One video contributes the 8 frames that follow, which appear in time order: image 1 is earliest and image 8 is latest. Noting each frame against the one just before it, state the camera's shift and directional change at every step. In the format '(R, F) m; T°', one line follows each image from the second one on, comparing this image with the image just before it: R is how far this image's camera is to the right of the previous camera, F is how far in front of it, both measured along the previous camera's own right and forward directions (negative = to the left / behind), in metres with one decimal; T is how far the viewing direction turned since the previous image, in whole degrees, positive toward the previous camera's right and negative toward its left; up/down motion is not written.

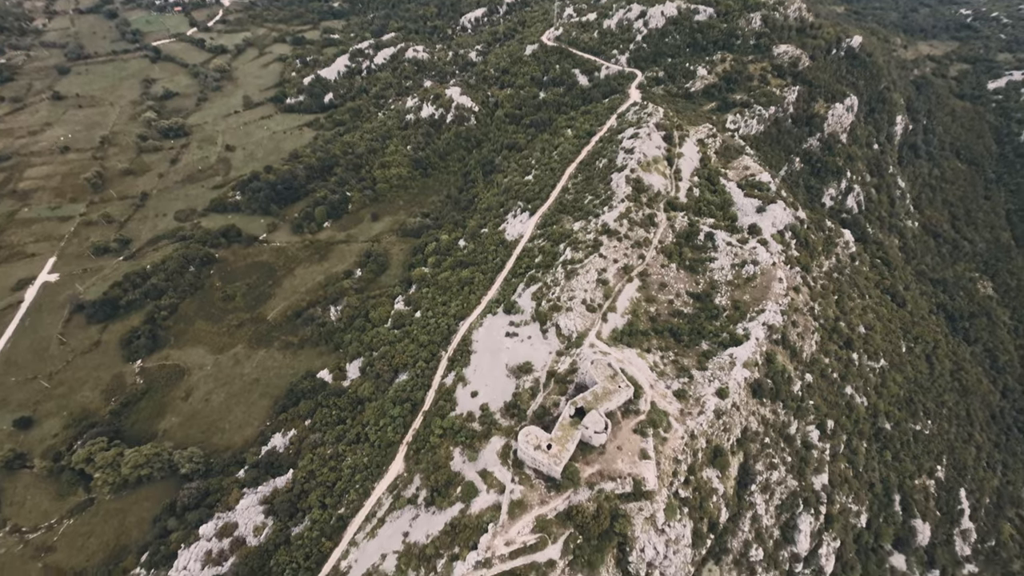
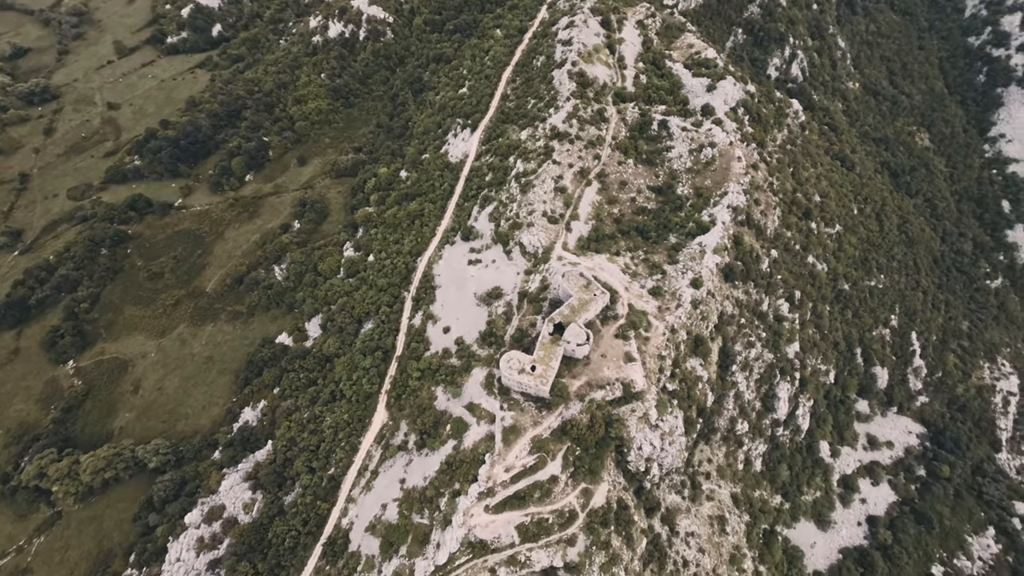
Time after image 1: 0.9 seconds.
(+0.1, +4.6) m; +4°
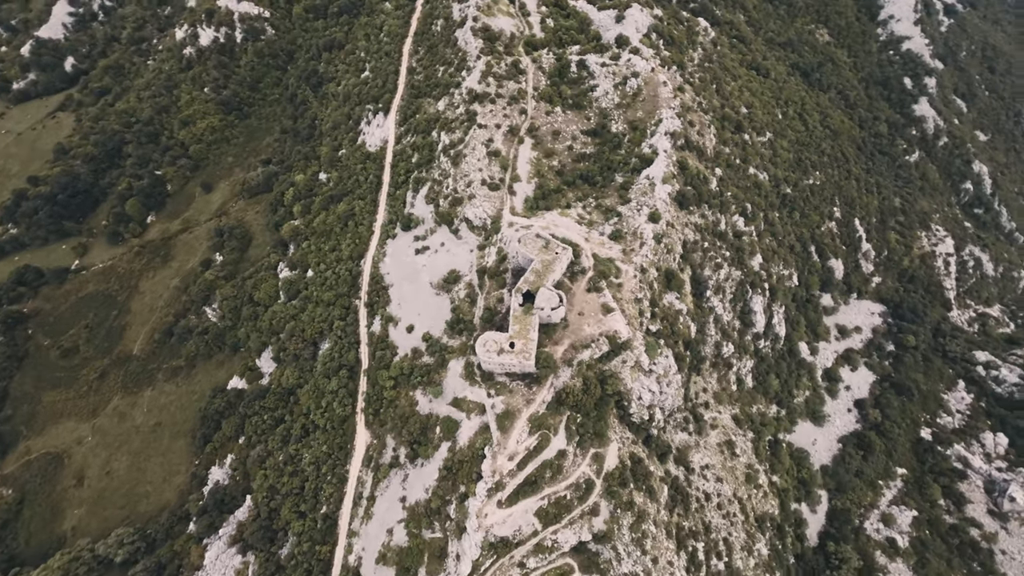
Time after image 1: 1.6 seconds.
(-0.2, +4.2) m; +5°
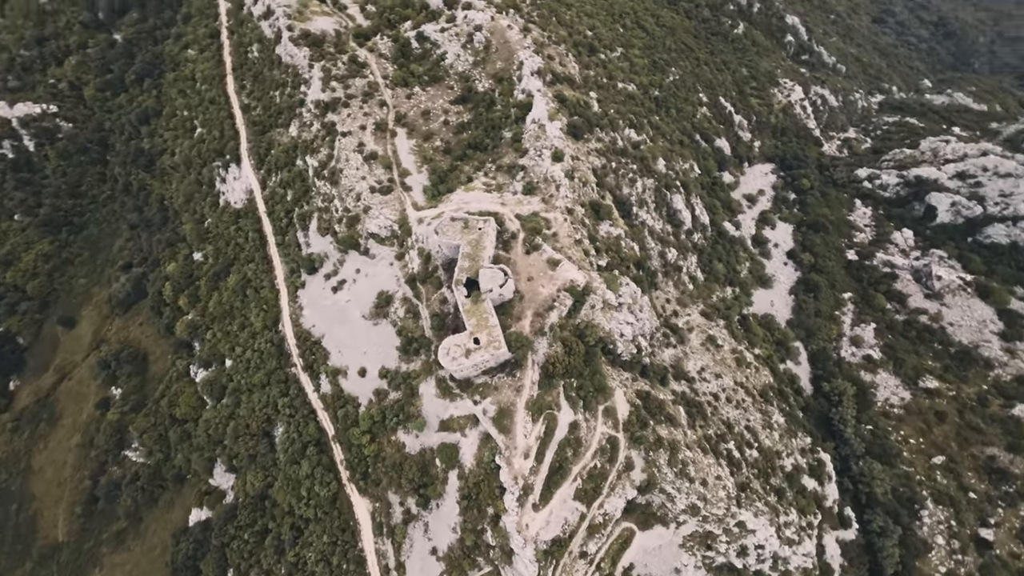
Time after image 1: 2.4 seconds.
(-0.4, +4.4) m; +8°
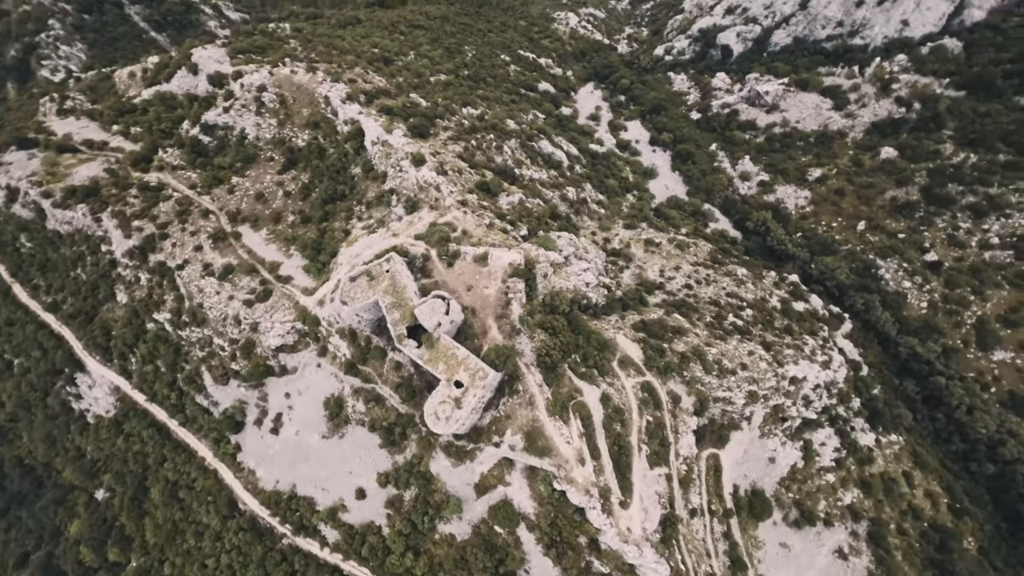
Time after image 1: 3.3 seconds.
(-1.2, +5.9) m; +9°
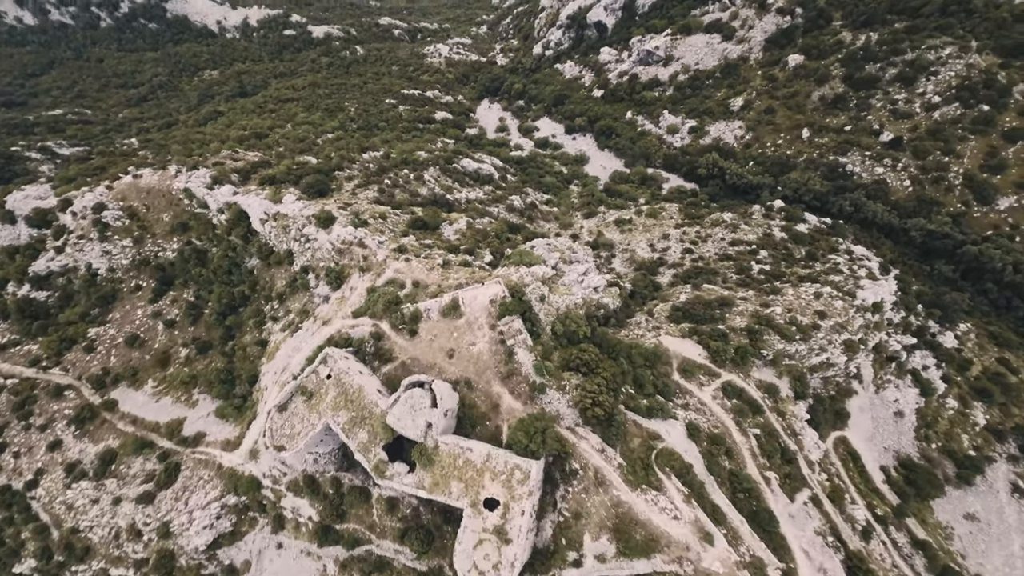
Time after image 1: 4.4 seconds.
(-1.7, +12.5) m; +6°
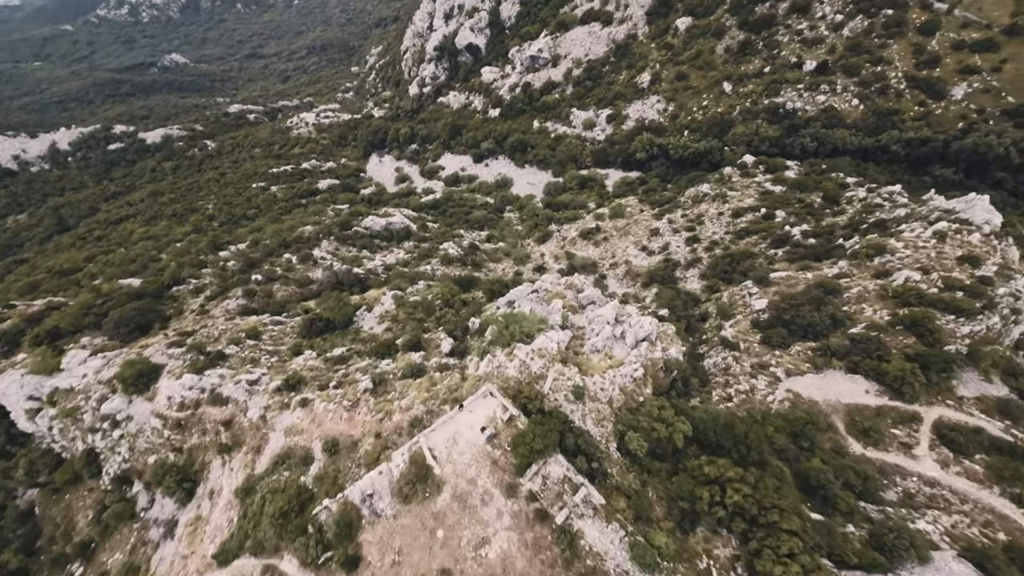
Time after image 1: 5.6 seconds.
(-1.4, +16.5) m; +8°
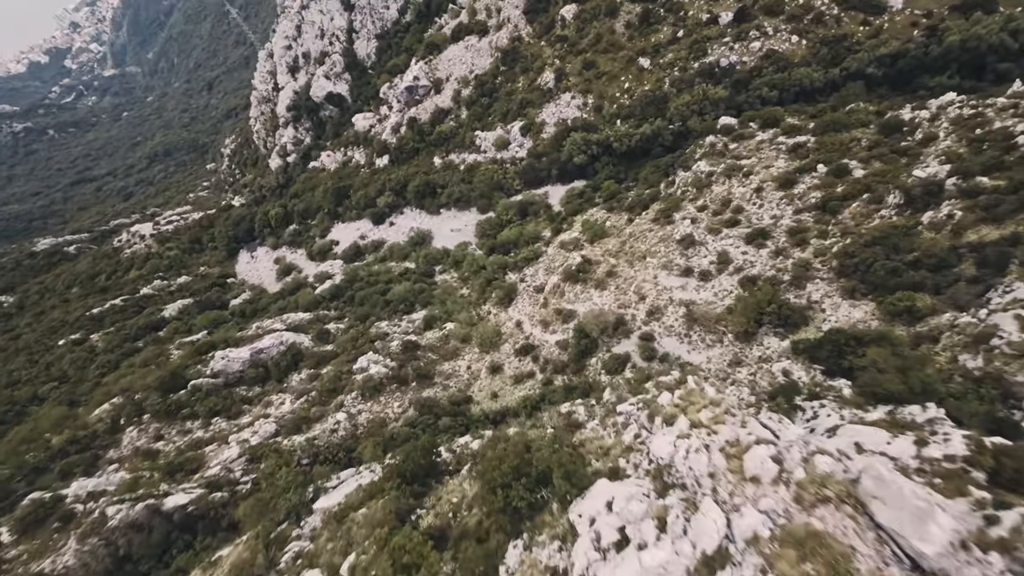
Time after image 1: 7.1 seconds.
(-1.5, +18.6) m; +9°
